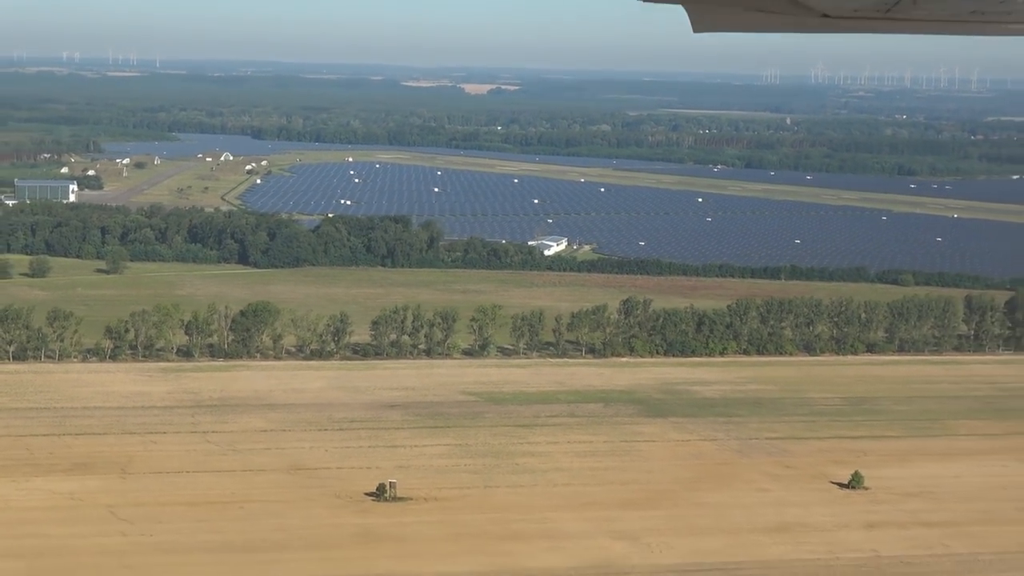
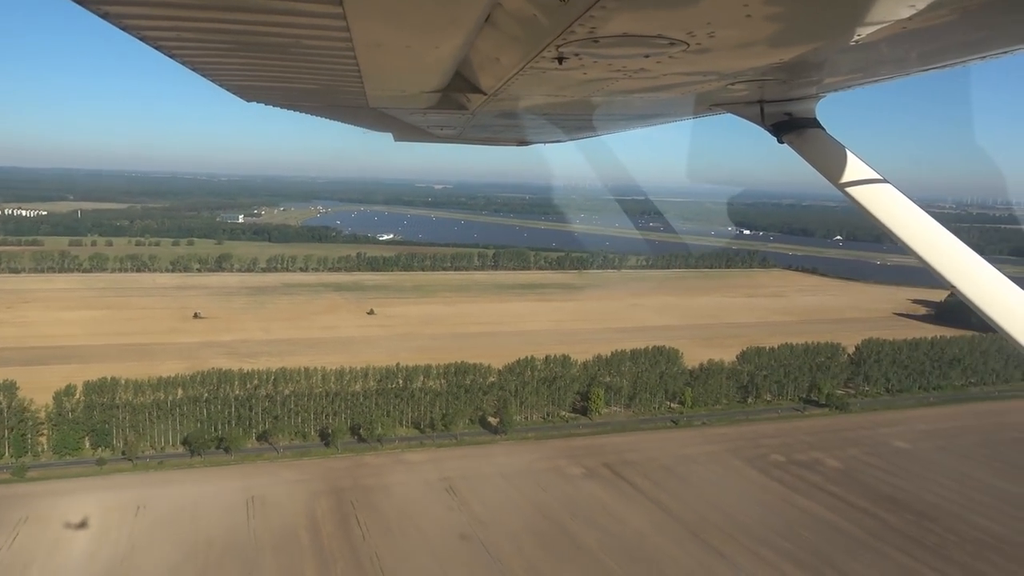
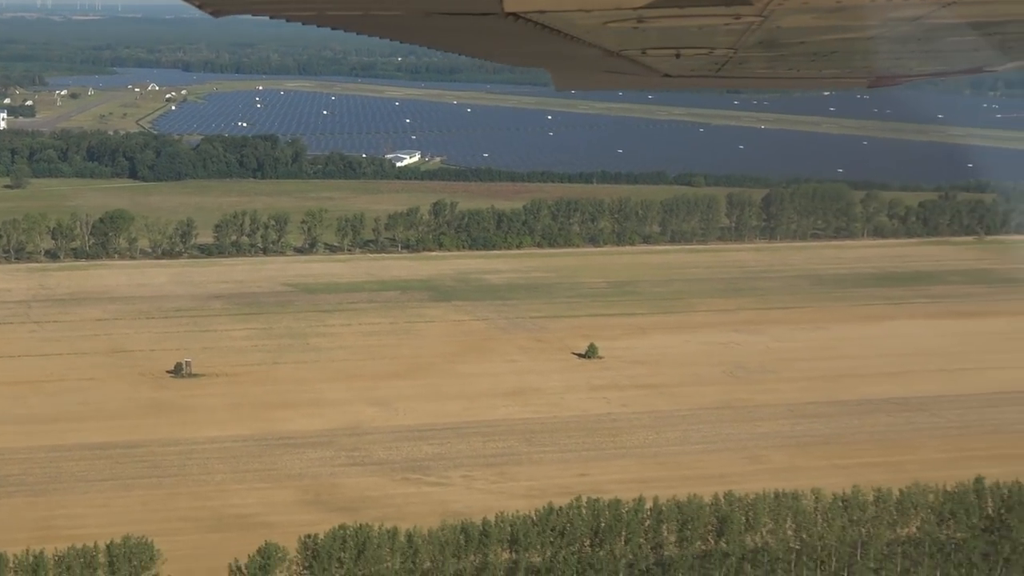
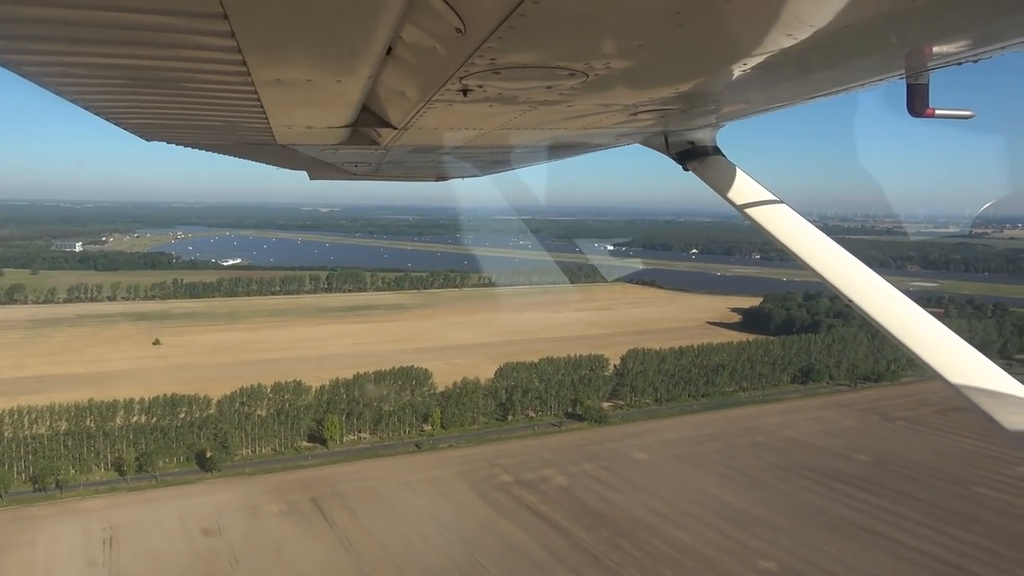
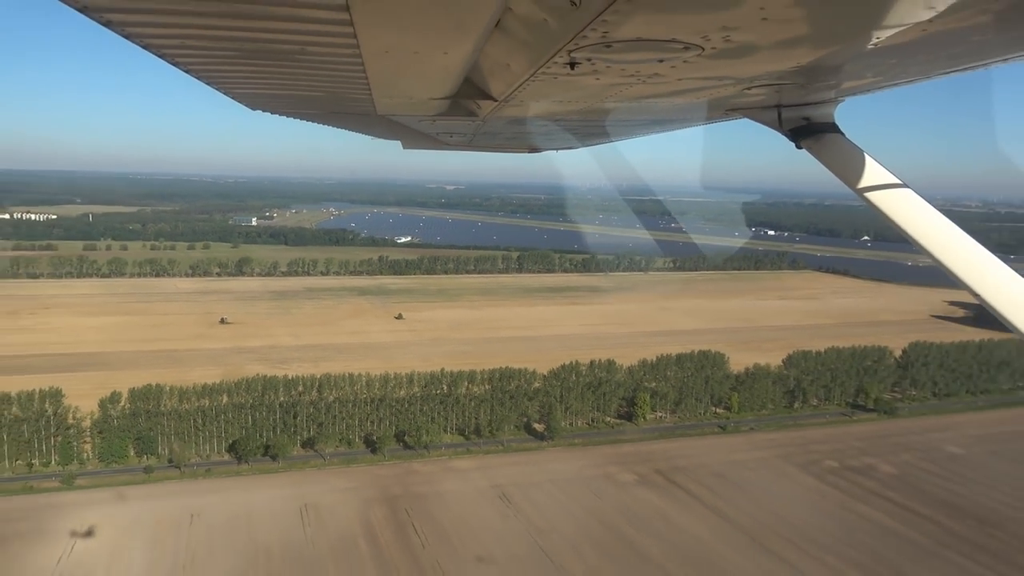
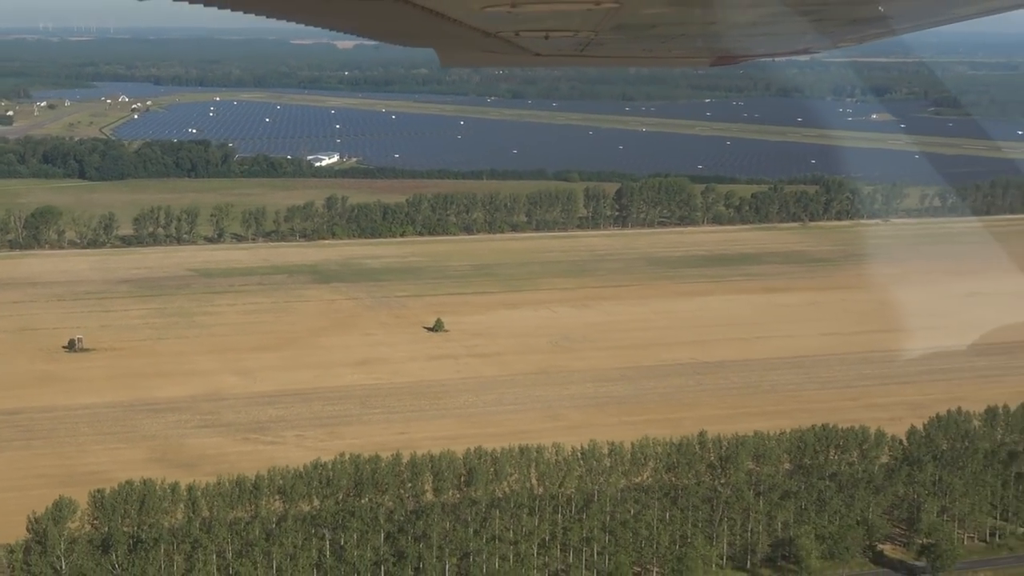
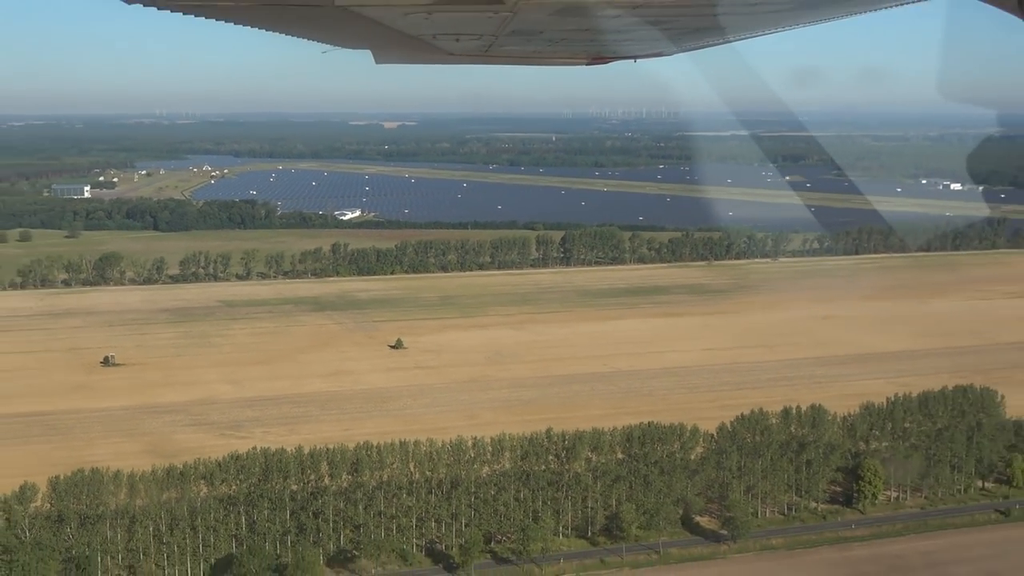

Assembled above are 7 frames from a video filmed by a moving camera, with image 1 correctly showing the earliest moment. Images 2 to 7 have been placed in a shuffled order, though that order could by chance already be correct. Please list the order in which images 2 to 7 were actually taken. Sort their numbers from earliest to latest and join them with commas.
3, 6, 7, 5, 2, 4
